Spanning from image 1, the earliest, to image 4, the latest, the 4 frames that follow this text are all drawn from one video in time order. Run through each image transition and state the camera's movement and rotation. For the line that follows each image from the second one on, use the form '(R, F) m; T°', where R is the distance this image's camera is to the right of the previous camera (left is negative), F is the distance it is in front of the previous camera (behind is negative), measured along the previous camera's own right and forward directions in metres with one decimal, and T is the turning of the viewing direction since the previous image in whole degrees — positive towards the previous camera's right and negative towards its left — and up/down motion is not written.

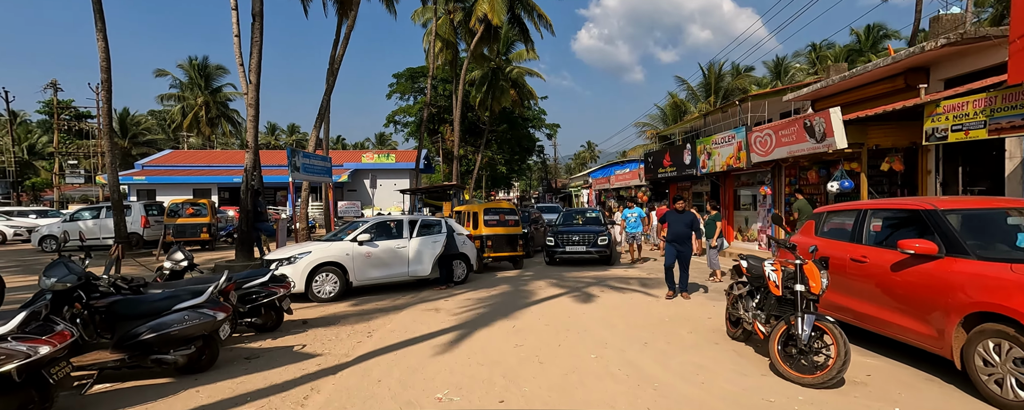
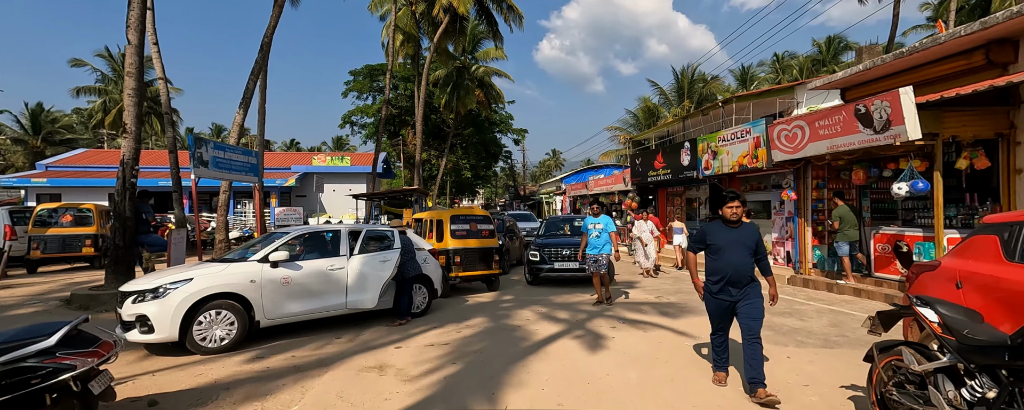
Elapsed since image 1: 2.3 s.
(-0.2, +2.3) m; +5°
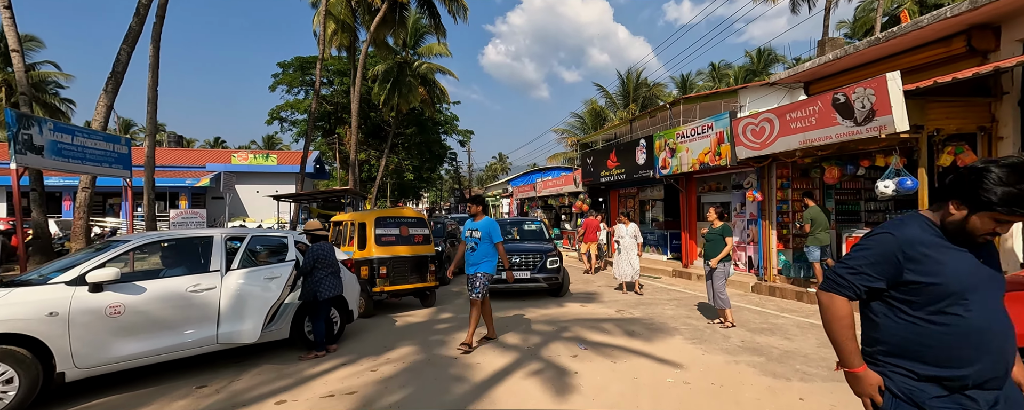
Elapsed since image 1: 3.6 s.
(+0.1, +1.4) m; +7°
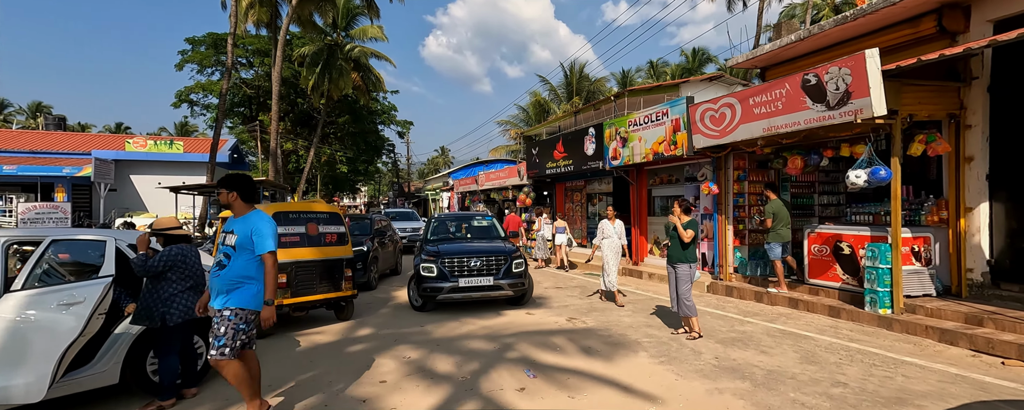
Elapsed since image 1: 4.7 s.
(+0.1, +1.2) m; +8°
